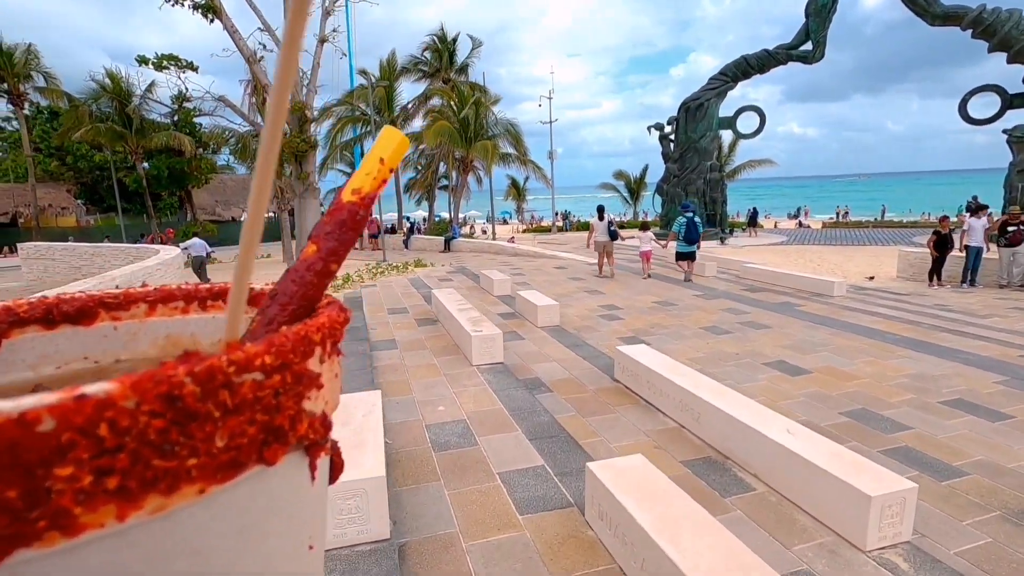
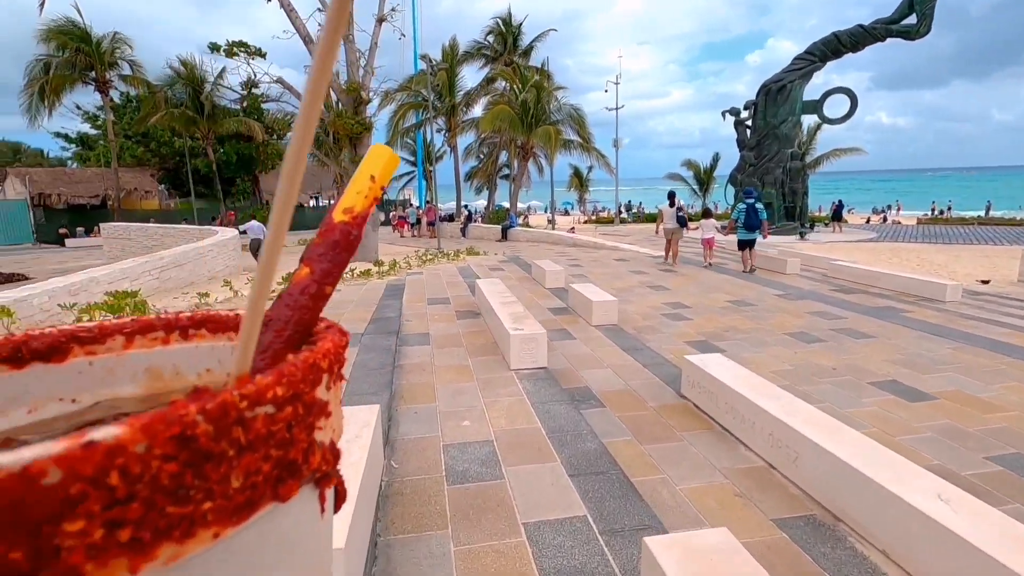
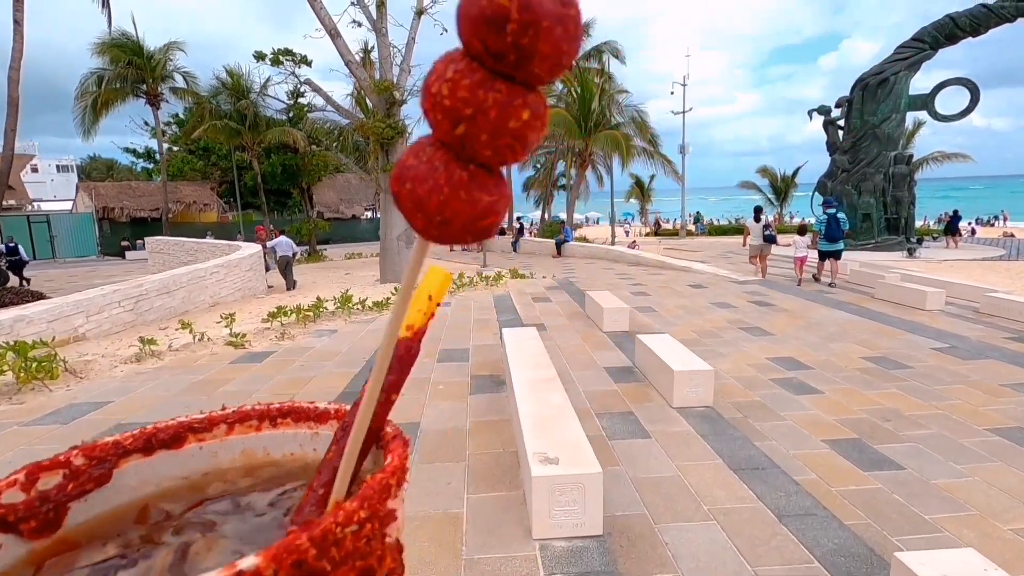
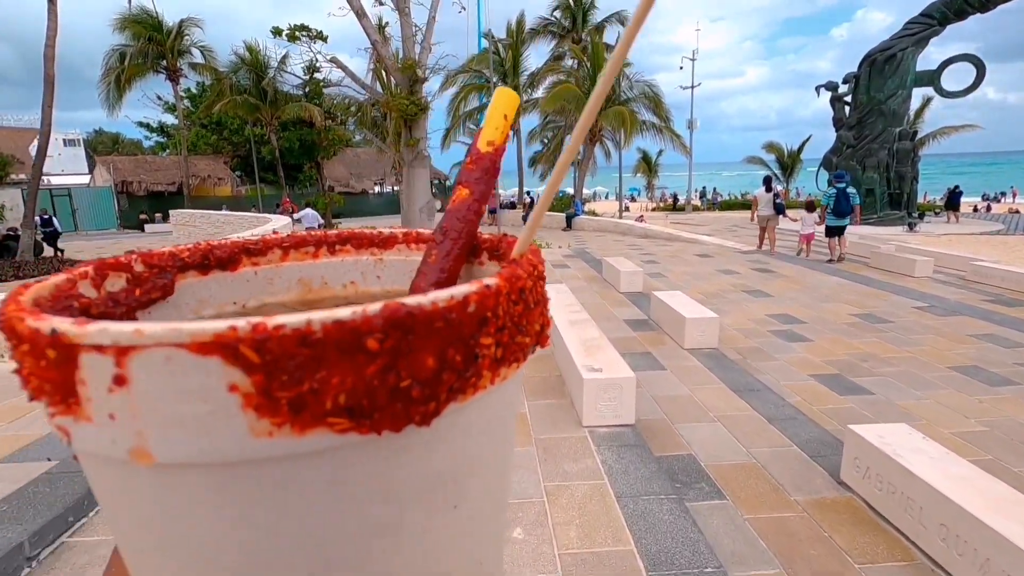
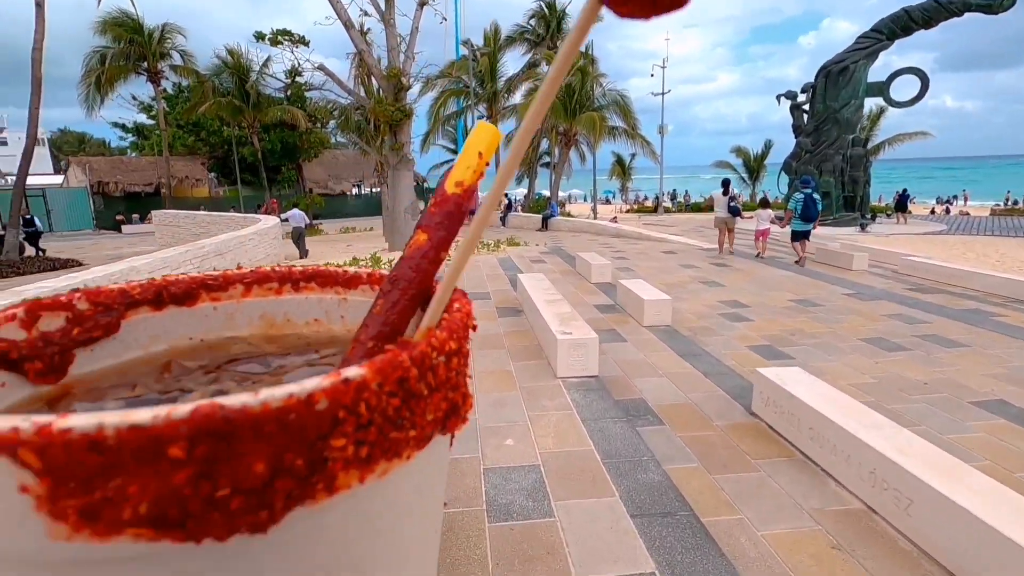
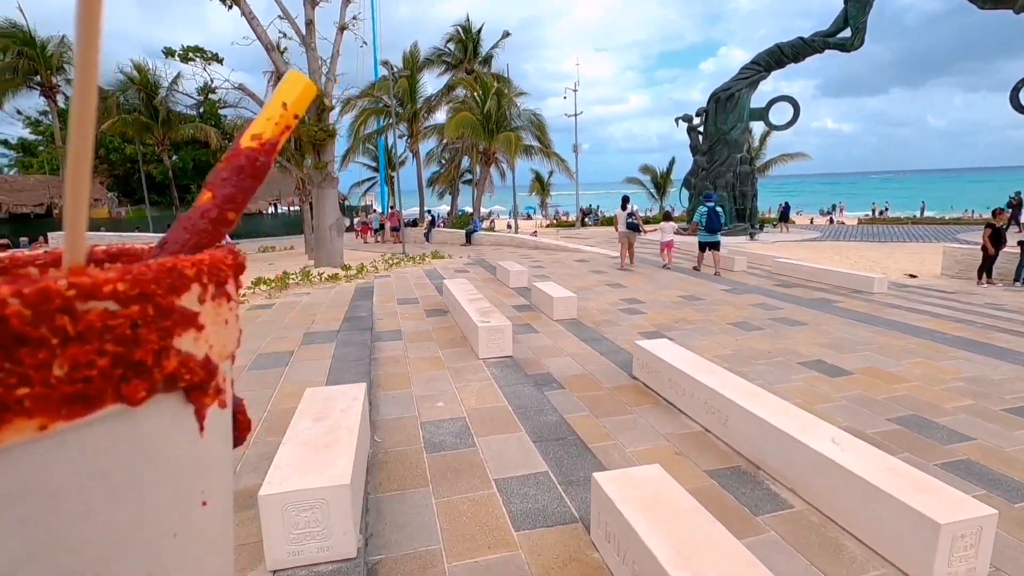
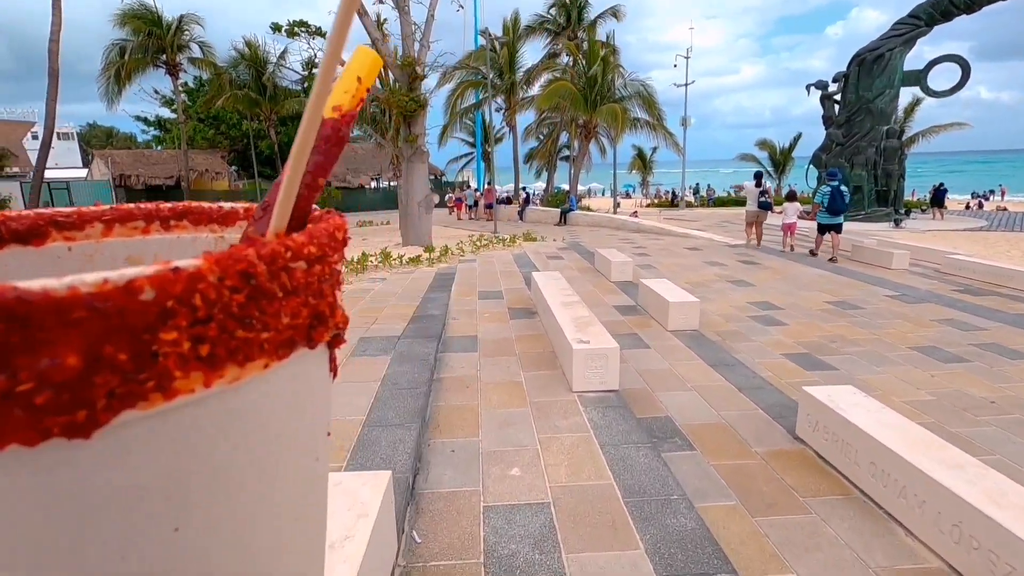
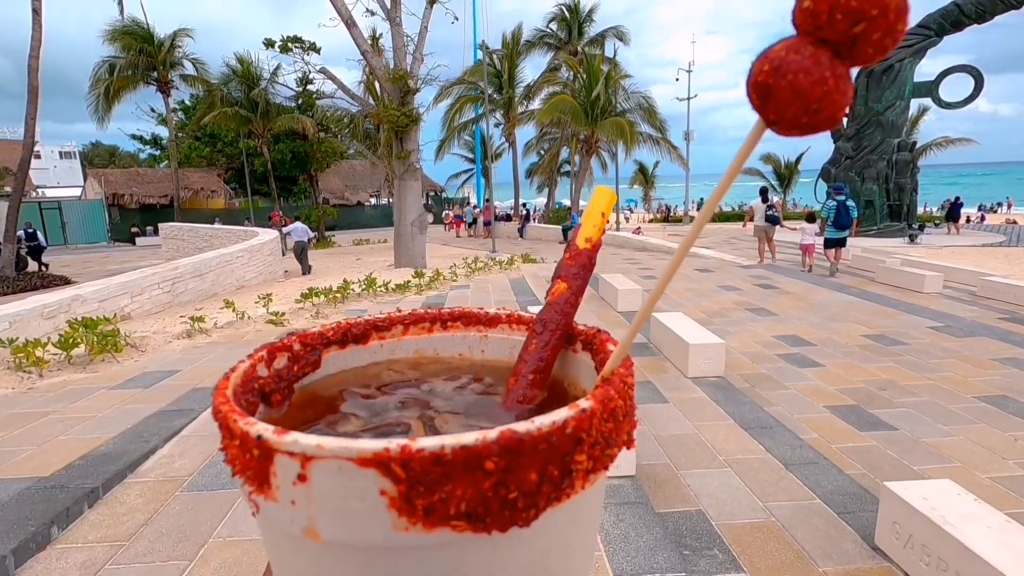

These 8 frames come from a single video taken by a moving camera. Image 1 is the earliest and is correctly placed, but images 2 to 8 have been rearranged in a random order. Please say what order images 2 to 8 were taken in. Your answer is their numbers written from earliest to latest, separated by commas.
6, 2, 5, 7, 4, 8, 3
